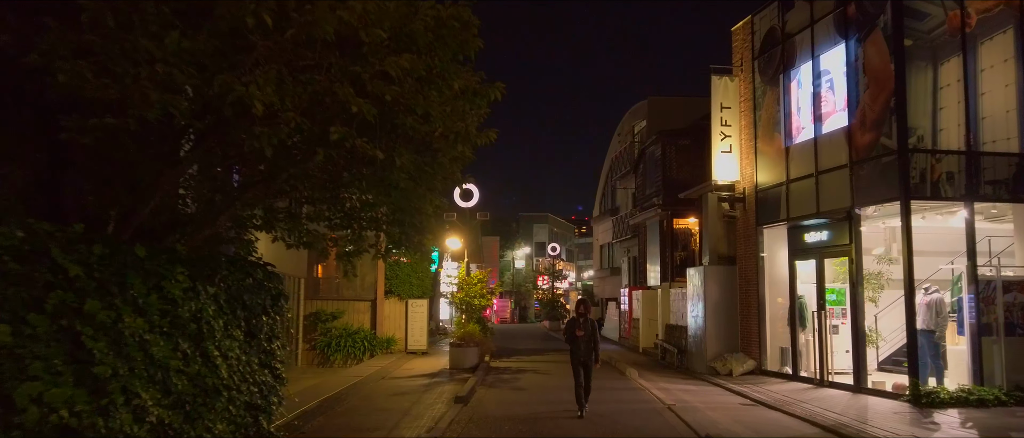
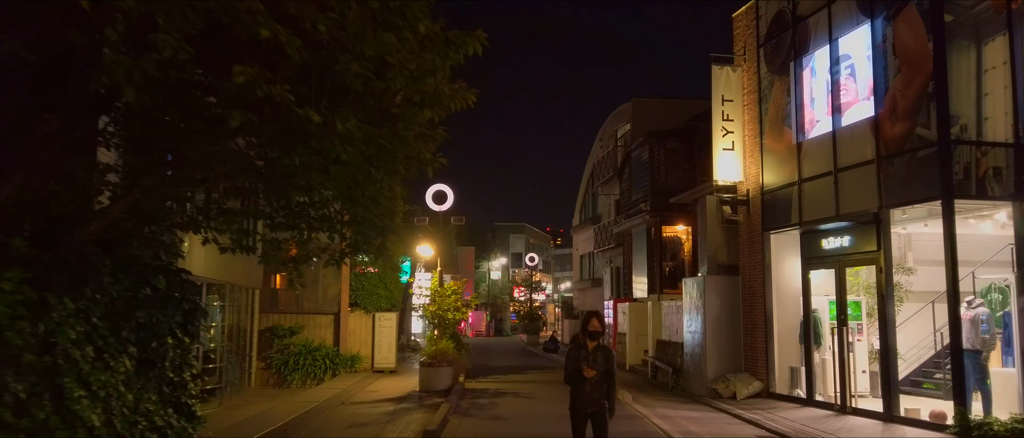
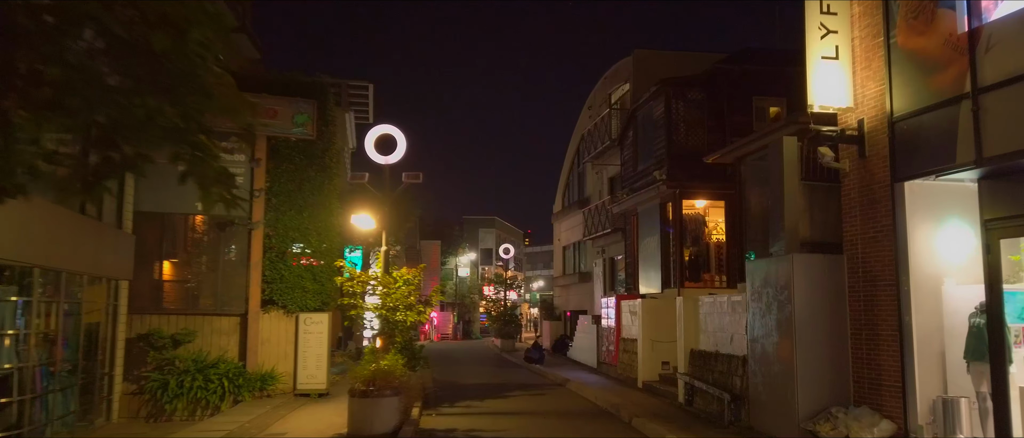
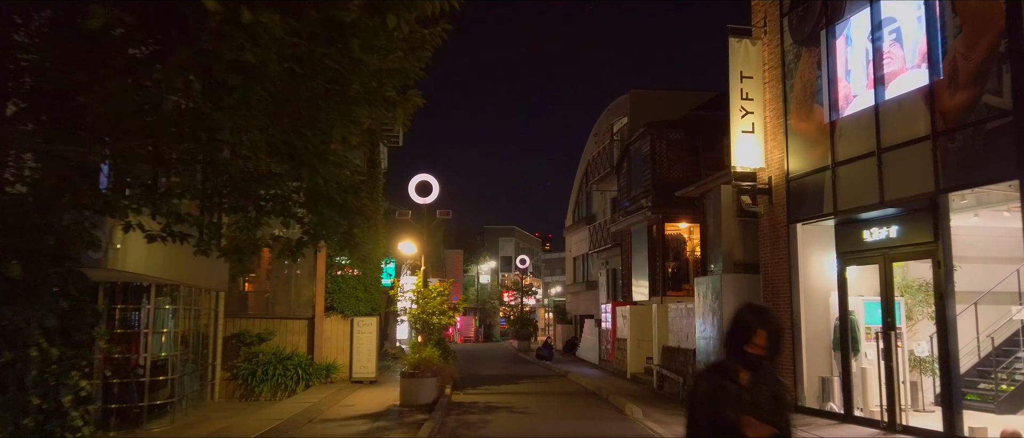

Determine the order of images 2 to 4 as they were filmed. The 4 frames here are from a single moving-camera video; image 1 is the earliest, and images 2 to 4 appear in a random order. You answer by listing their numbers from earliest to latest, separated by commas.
2, 4, 3
